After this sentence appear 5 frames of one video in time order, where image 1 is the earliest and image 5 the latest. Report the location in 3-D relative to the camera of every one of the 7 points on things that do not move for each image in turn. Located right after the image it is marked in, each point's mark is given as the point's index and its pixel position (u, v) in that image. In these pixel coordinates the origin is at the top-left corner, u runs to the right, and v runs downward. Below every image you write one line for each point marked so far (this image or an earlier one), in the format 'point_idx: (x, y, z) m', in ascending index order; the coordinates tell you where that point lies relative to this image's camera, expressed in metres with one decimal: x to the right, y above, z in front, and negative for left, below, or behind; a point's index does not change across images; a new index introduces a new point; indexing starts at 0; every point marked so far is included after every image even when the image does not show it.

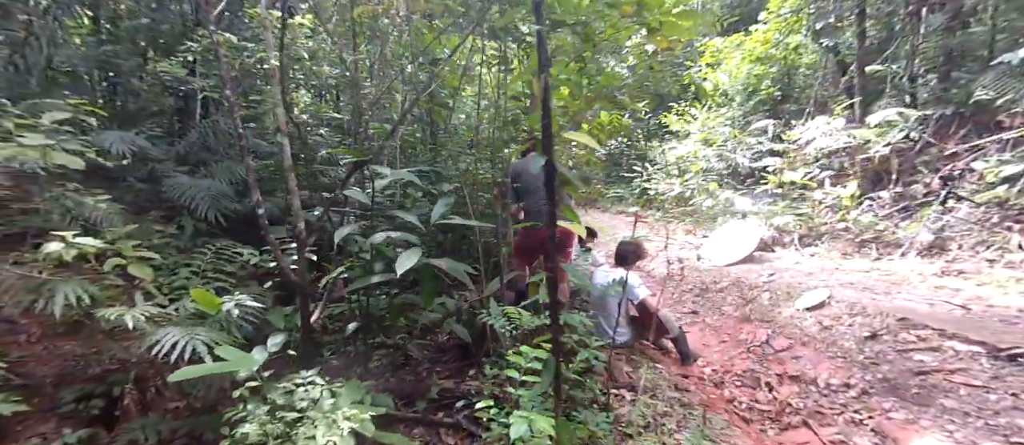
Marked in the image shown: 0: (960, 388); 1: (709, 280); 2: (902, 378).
0: (+1.9, -0.7, +2.0) m
1: (+1.6, -0.5, +3.8) m
2: (+1.8, -0.7, +2.2) m
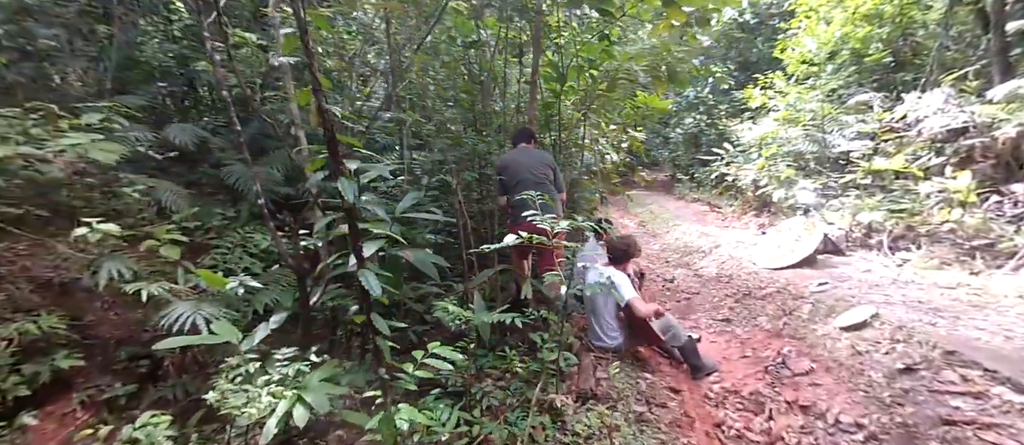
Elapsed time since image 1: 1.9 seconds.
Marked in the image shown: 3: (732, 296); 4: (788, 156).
0: (+1.6, -0.8, +1.6) m
1: (+1.8, -0.4, +3.4) m
2: (+1.6, -0.8, +1.8) m
3: (+1.6, -0.5, +3.5) m
4: (+3.3, +0.8, +5.6) m
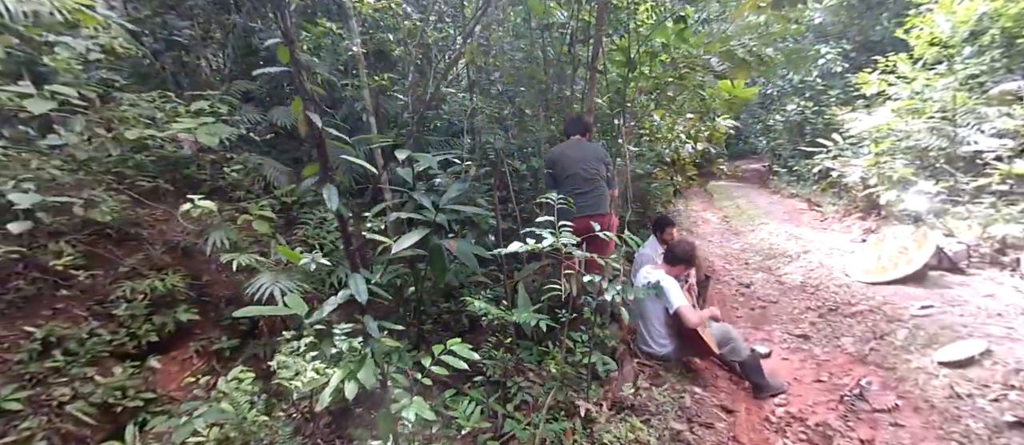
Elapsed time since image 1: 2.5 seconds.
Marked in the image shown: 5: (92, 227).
0: (+1.7, -0.9, +1.3) m
1: (+2.2, -0.5, +3.0) m
2: (+1.6, -0.9, +1.5) m
3: (+2.0, -0.6, +3.1) m
4: (+4.1, +0.7, +4.8) m
5: (-2.4, 0.0, +2.7) m
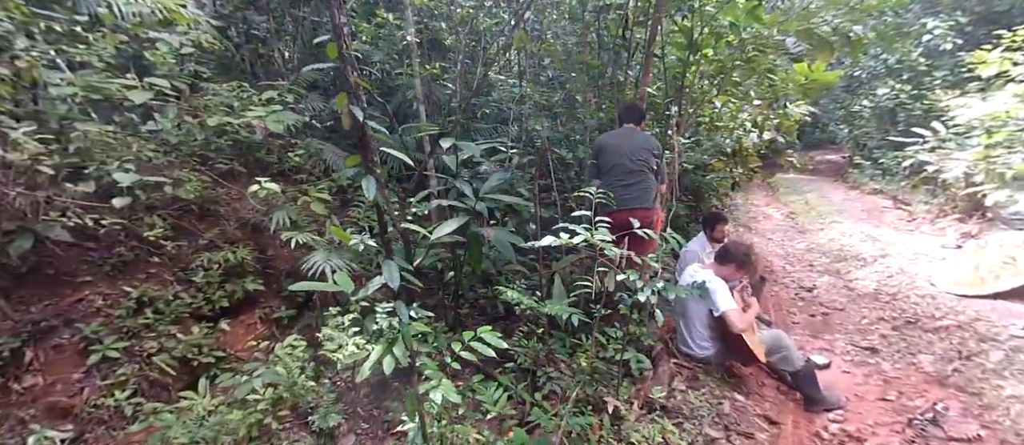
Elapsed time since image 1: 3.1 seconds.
0: (+1.7, -0.9, +1.0) m
1: (+2.4, -0.5, +2.7) m
2: (+1.7, -0.9, +1.2) m
3: (+2.3, -0.6, +2.8) m
4: (+4.6, +0.7, +4.2) m
5: (-2.1, +0.1, +3.0) m
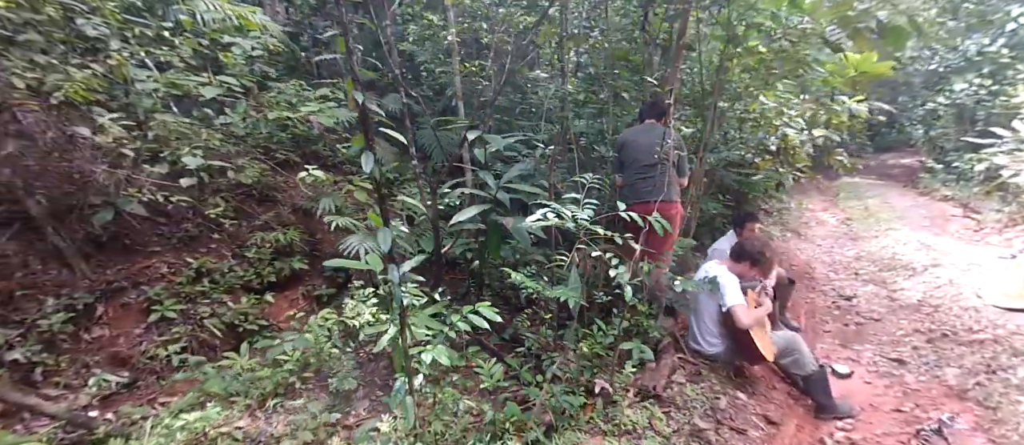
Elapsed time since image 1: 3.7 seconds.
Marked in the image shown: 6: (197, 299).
0: (+1.5, -0.9, +1.0) m
1: (+2.5, -0.6, +2.5) m
2: (+1.5, -0.9, +1.2) m
3: (+2.4, -0.6, +2.6) m
4: (+4.9, +0.5, +3.7) m
5: (-2.0, +0.3, +3.3) m
6: (-1.8, -0.4, +2.7) m
